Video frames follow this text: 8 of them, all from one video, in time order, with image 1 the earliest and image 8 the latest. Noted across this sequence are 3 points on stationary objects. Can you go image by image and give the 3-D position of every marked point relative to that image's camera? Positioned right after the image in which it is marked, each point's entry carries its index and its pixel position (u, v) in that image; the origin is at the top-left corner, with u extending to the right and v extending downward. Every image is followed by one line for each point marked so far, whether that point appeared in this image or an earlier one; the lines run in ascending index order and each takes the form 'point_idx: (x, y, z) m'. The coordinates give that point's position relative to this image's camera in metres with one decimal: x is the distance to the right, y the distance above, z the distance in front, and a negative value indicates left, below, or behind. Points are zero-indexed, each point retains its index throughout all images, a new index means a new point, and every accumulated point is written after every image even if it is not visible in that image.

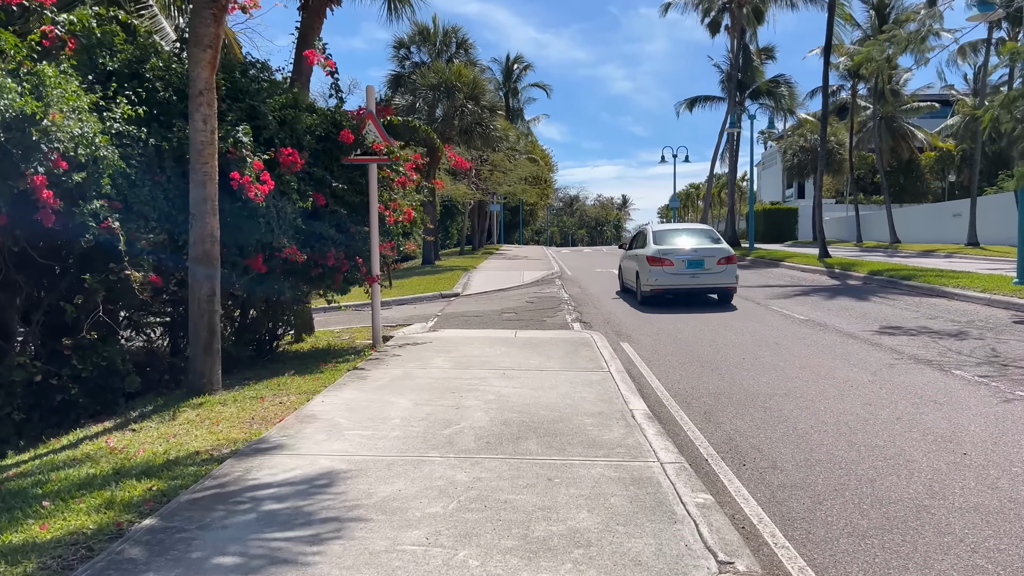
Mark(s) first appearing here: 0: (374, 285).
0: (-1.8, 0.0, +10.1) m
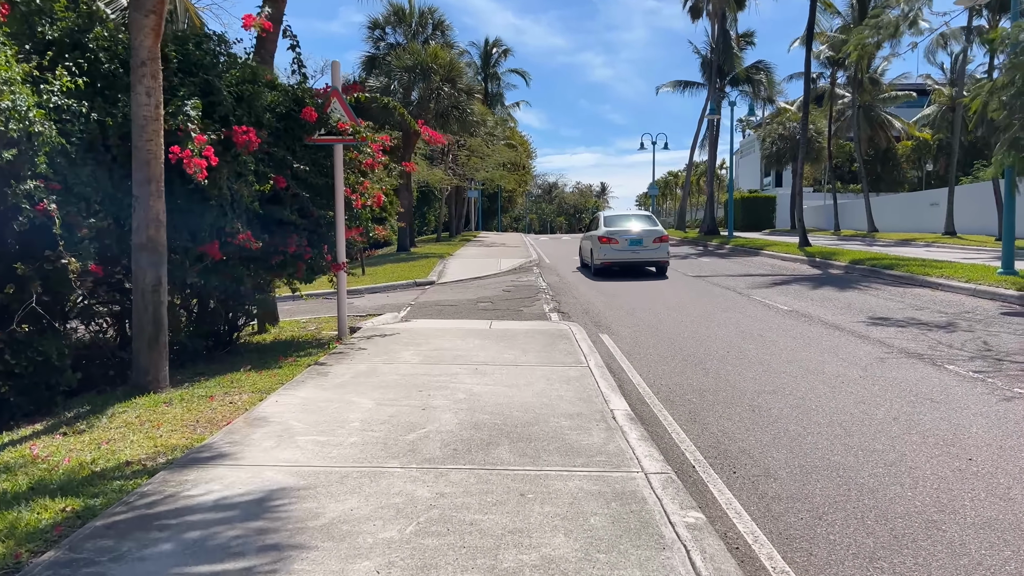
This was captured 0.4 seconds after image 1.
0: (-2.1, +0.2, +9.5) m
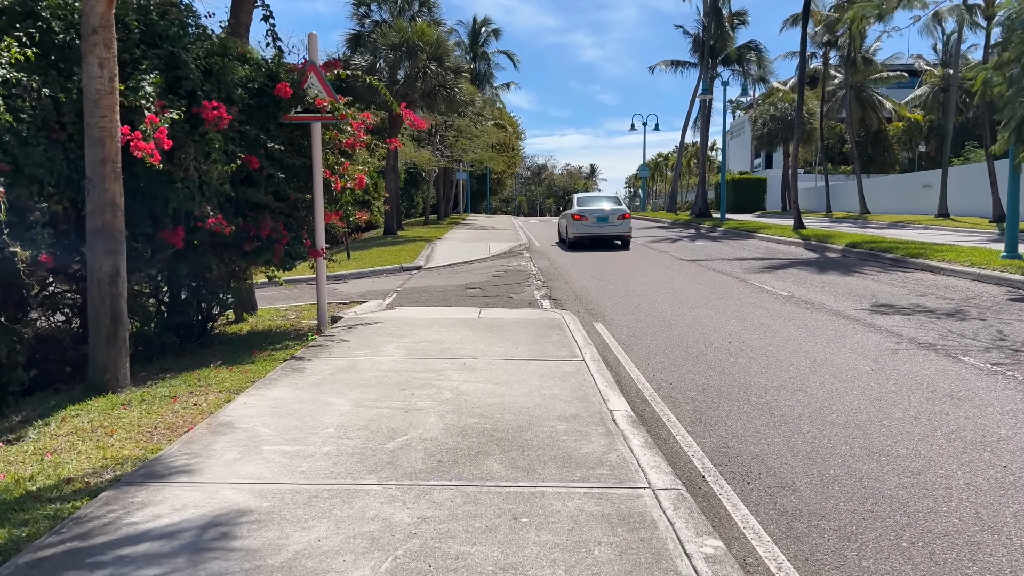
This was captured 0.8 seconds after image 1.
0: (-2.3, +0.3, +9.0) m
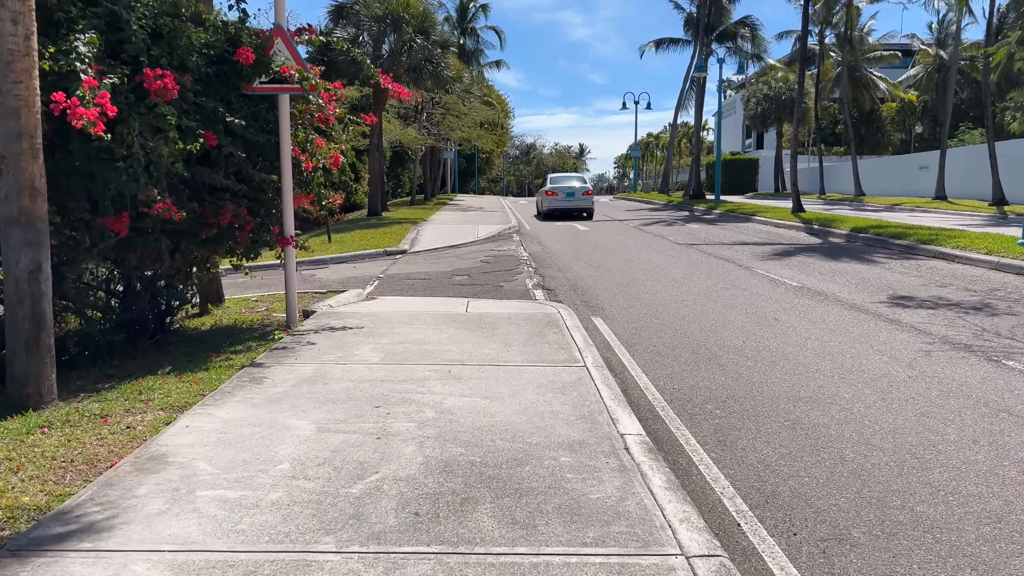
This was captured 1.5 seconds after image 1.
0: (-2.4, +0.4, +8.1) m
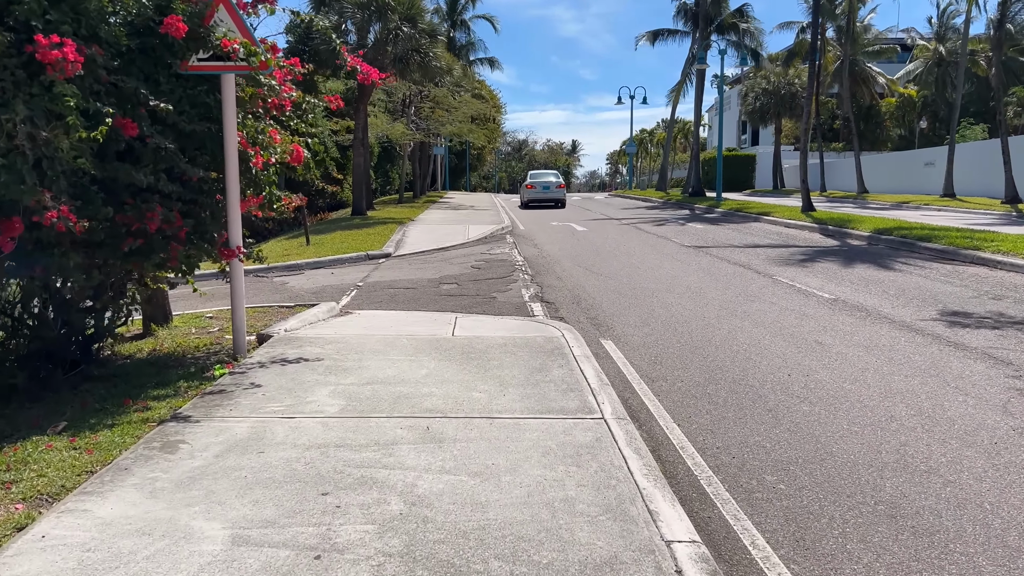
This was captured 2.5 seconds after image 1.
0: (-2.4, +0.2, +6.6) m
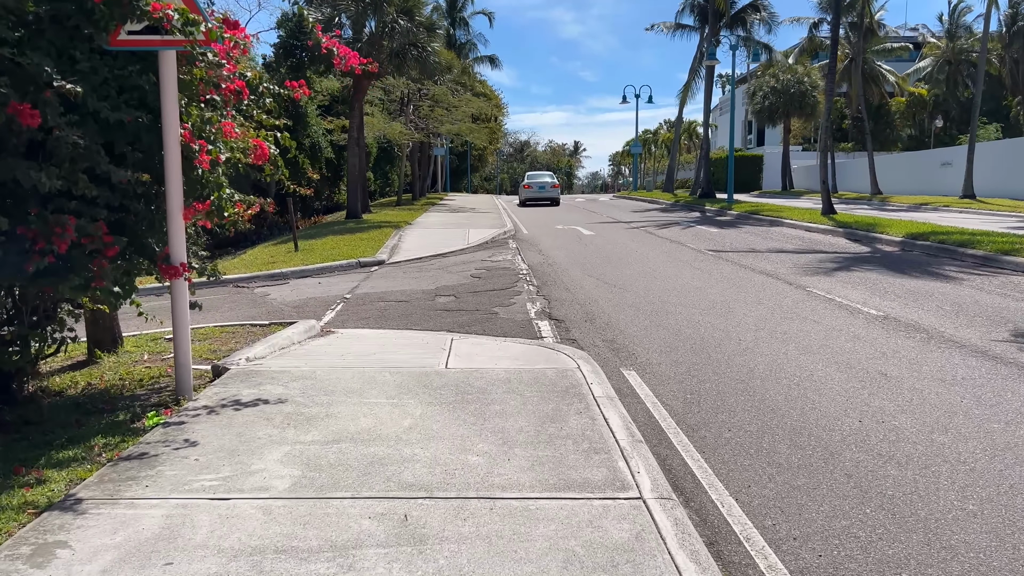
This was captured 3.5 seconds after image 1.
0: (-2.4, 0.0, +5.4) m
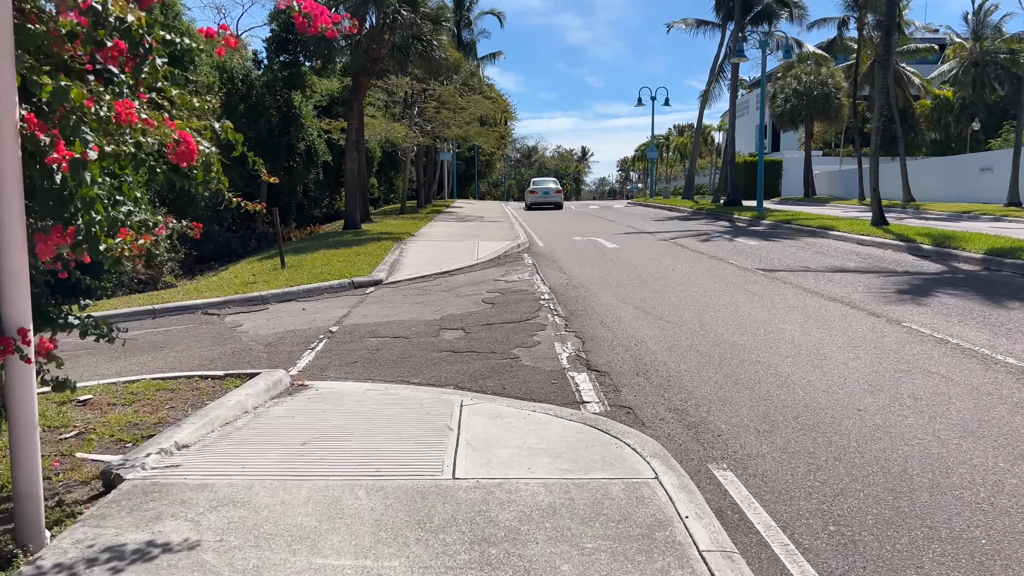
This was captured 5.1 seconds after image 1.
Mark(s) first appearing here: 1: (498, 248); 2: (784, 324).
0: (-2.1, -0.3, +3.3) m
1: (-0.3, +0.9, +17.5) m
2: (+3.1, -0.4, +8.7) m
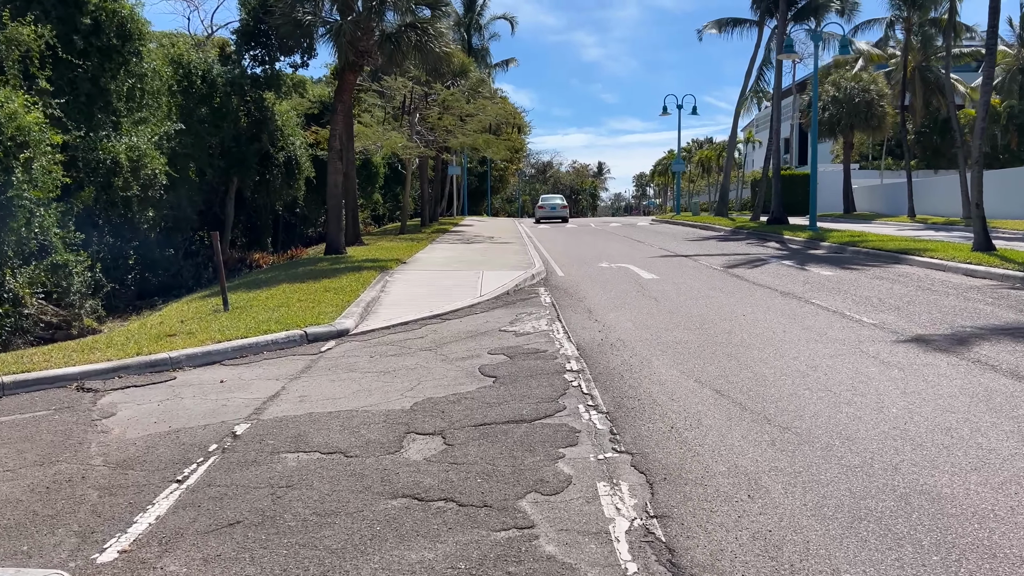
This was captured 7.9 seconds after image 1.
0: (-2.2, -0.8, -0.2) m
1: (-0.1, +0.1, +14.0) m
2: (+3.2, -1.0, +5.0) m
